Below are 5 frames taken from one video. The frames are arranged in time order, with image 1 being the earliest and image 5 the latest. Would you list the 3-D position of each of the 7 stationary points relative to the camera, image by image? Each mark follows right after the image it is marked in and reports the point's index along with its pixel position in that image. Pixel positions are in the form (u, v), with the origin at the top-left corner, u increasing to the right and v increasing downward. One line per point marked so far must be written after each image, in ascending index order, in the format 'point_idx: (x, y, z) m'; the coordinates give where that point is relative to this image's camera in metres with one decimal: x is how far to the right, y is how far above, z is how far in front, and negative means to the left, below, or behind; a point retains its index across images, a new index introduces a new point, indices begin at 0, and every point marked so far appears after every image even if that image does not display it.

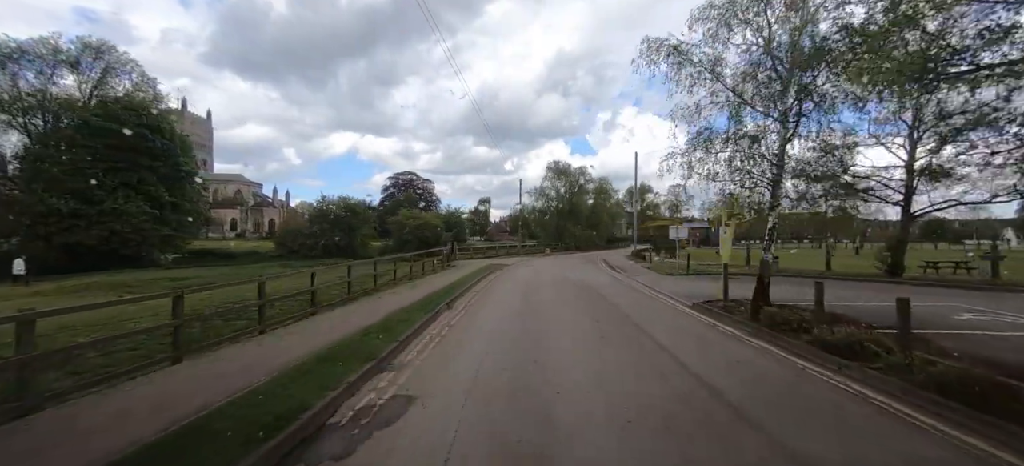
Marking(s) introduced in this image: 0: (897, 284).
0: (+17.5, -2.5, +19.2) m
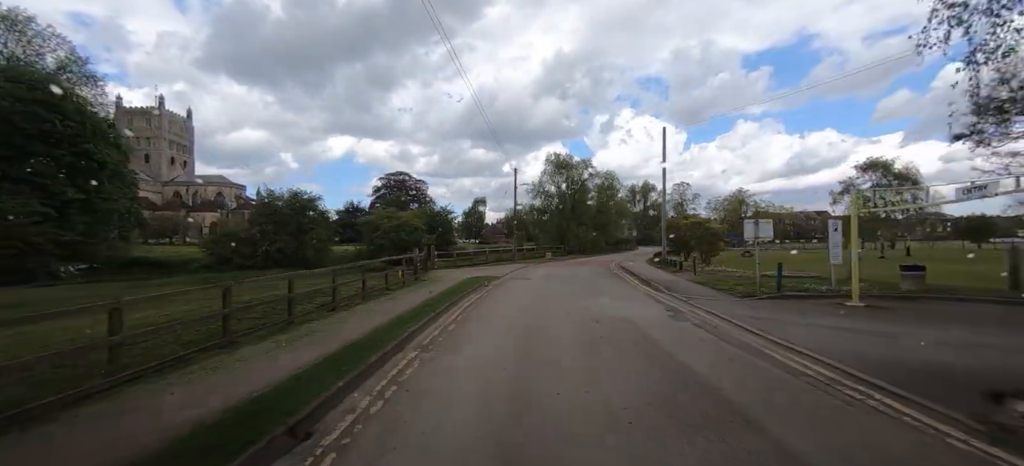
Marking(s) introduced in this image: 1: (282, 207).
0: (+17.3, -2.4, +14.9) m
1: (-9.4, +1.1, +17.2) m
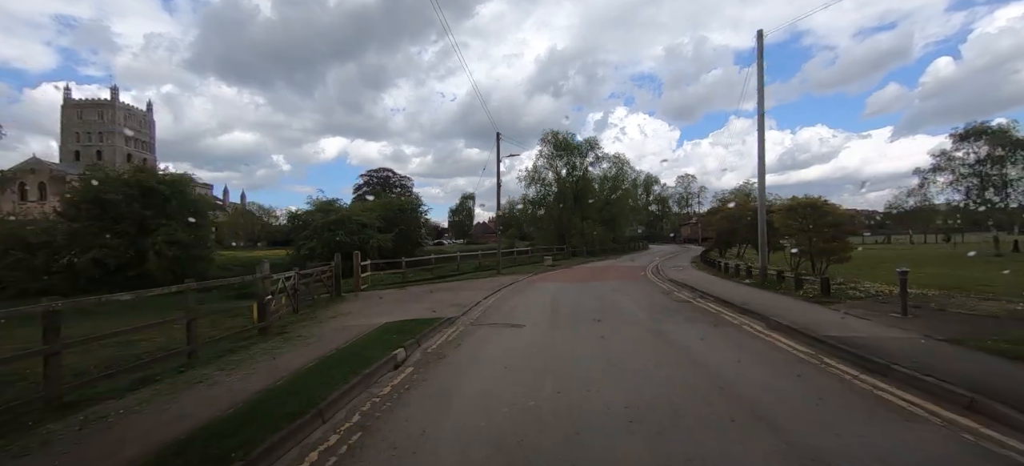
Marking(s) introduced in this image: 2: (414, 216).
0: (+16.8, -2.0, +8.7) m
1: (-9.9, +1.0, +10.6) m
2: (-4.7, +0.8, +20.2) m
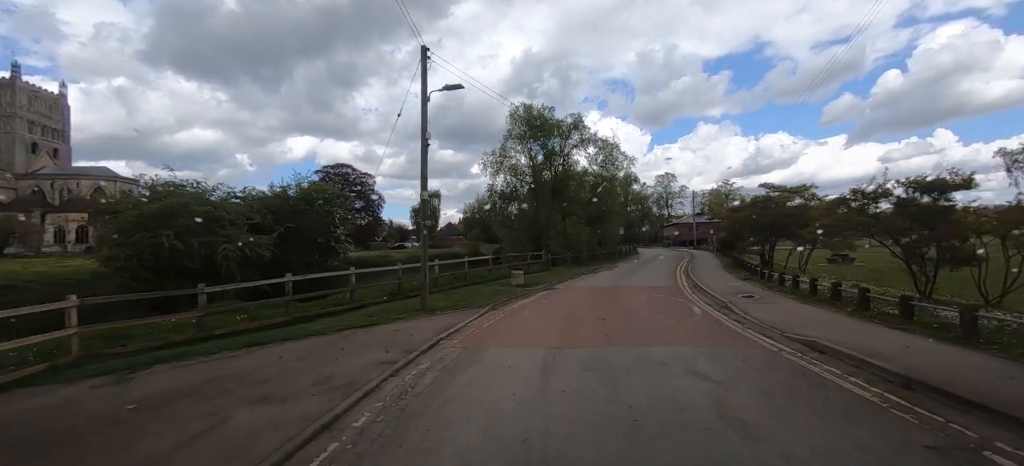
0: (+16.1, -2.0, +3.8) m
1: (-10.8, +1.1, +4.2) m
2: (-6.1, +0.8, +14.0) m
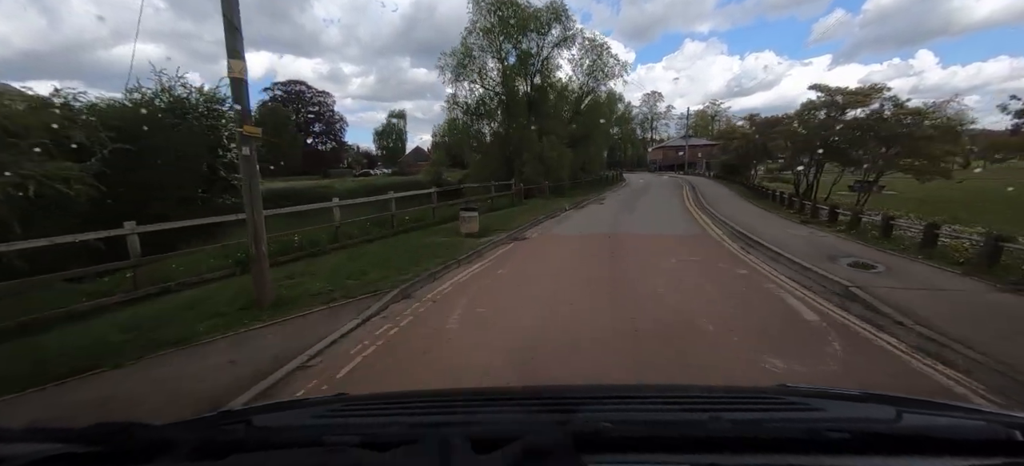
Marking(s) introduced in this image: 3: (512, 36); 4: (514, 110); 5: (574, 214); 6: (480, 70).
0: (+15.5, -1.6, +1.6) m
1: (-11.3, +1.1, +0.1) m
2: (-7.2, +2.6, +10.1) m
3: (0.0, +8.9, +19.2) m
4: (0.0, +5.7, +20.0) m
5: (+2.0, +0.7, +13.6) m
6: (-1.4, +7.5, +19.5) m
